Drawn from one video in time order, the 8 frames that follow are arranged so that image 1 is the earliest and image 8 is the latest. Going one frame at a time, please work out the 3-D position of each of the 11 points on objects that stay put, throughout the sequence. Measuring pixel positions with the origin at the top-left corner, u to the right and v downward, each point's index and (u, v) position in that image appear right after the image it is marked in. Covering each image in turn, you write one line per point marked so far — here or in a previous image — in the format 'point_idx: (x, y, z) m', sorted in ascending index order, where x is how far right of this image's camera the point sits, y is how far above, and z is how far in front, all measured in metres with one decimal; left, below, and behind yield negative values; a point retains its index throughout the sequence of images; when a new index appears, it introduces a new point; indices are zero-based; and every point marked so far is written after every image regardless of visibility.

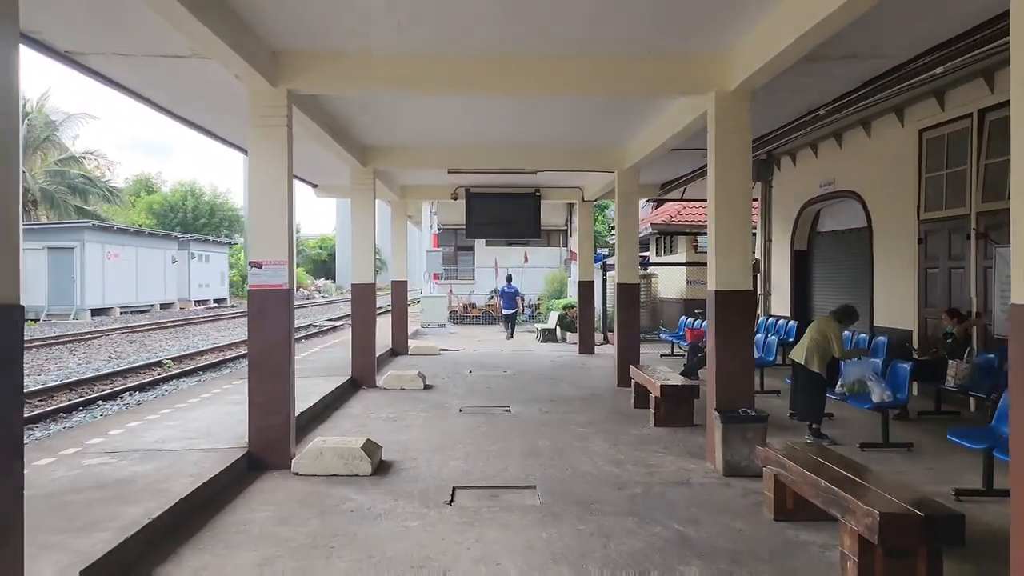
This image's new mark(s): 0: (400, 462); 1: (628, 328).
0: (-0.9, -1.4, +5.8) m
1: (+1.6, -0.6, +9.9) m
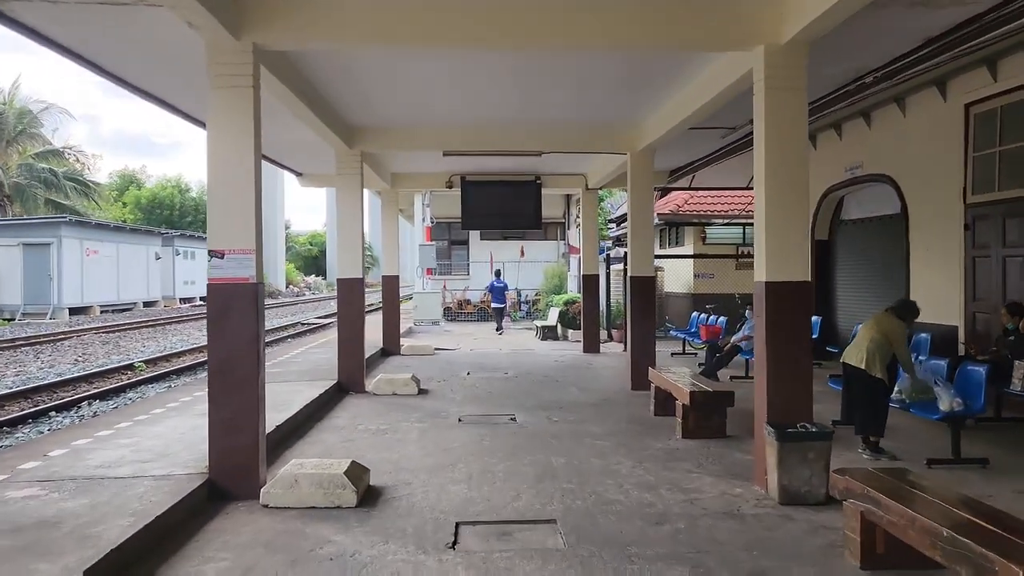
0: (-0.8, -1.4, +4.9) m
1: (+1.7, -0.5, +9.0) m
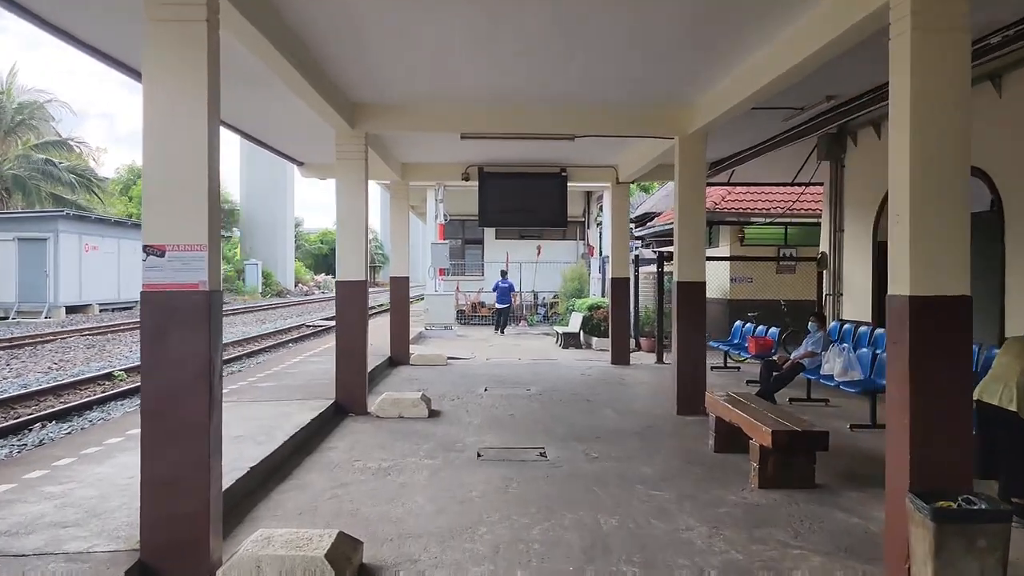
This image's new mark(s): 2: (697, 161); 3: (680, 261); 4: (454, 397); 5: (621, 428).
0: (-0.6, -1.4, +3.6) m
1: (+1.9, -0.6, +7.7) m
2: (+2.1, +1.4, +7.7) m
3: (+1.9, +0.3, +7.7) m
4: (-0.7, -1.3, +8.6) m
5: (+1.1, -1.4, +6.9) m
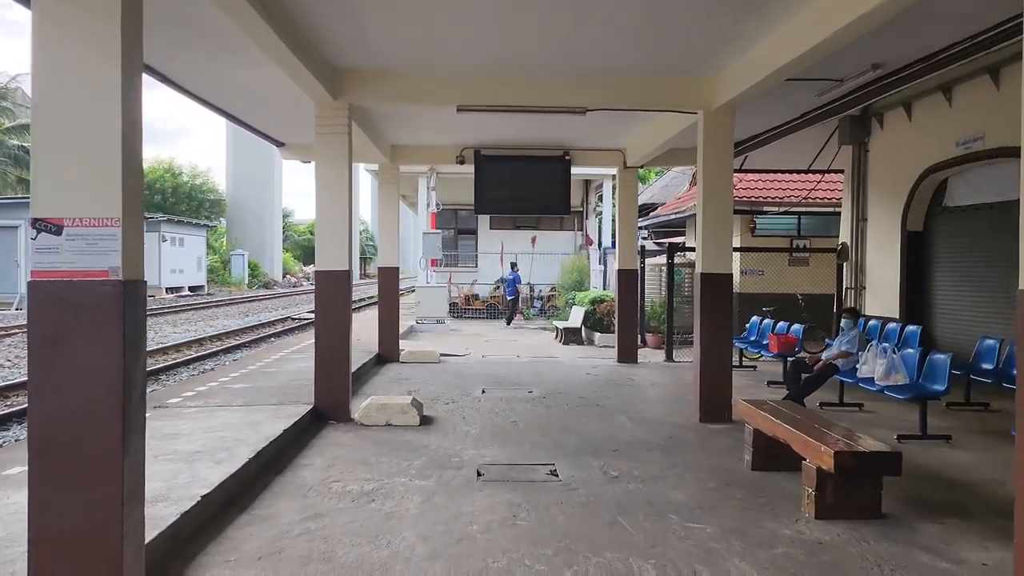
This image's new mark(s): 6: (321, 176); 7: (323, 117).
0: (-0.6, -1.4, +2.7) m
1: (+2.0, -0.5, +6.9) m
2: (+2.1, +1.5, +6.9) m
3: (+1.9, +0.4, +6.9) m
4: (-0.7, -1.2, +7.7) m
5: (+1.1, -1.3, +6.1) m
6: (-1.9, +1.1, +6.8) m
7: (-1.8, +1.7, +6.9) m
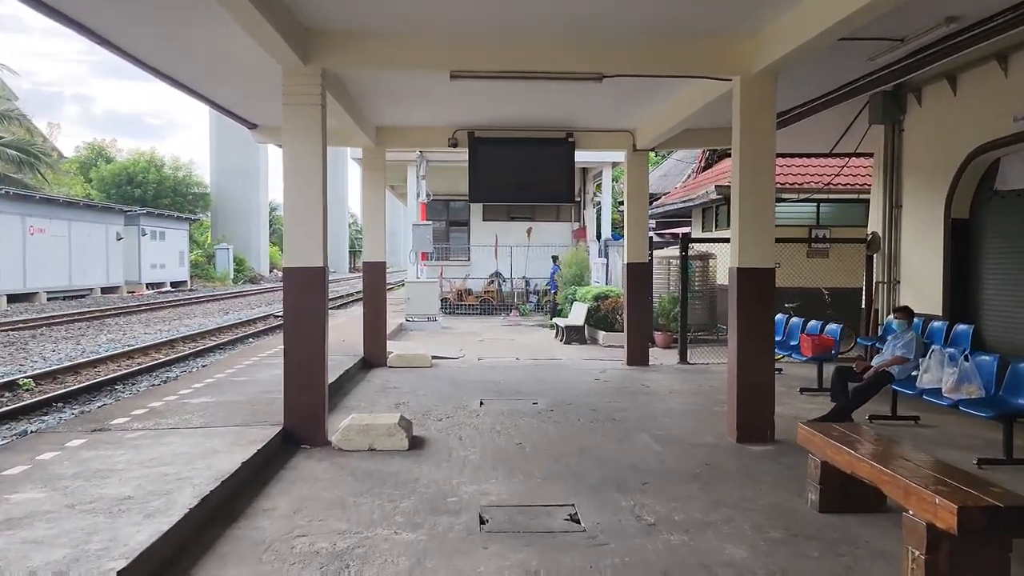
0: (-0.5, -1.4, +1.7) m
1: (+2.0, -0.5, +5.9) m
2: (+2.1, +1.5, +5.9) m
3: (+1.9, +0.4, +5.9) m
4: (-0.7, -1.2, +6.7) m
5: (+1.2, -1.3, +5.1) m
6: (-1.8, +1.1, +5.8) m
7: (-1.8, +1.7, +5.8) m
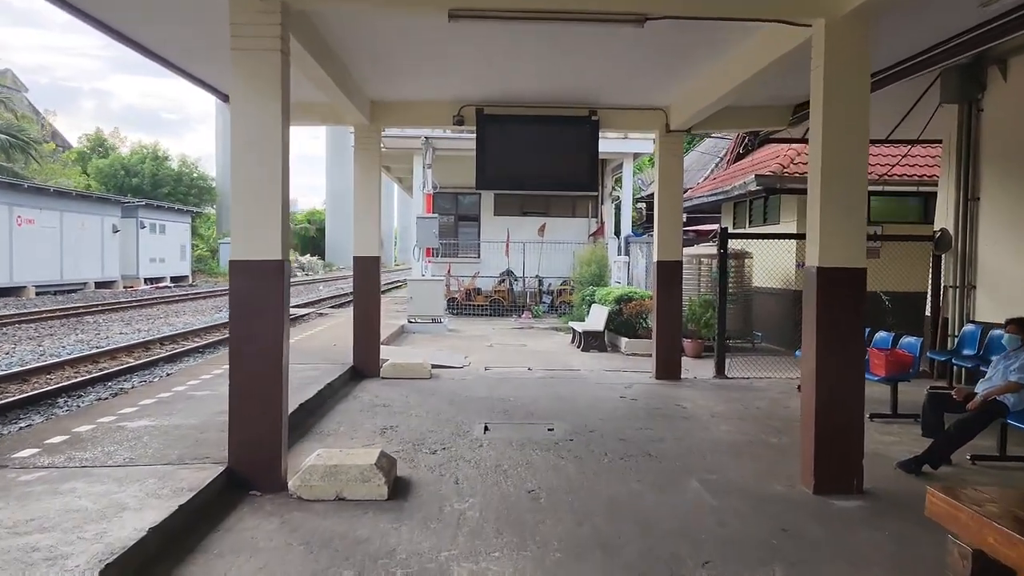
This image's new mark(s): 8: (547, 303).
0: (-0.5, -1.4, +0.4) m
1: (+2.1, -0.6, +4.5) m
2: (+2.2, +1.4, +4.5) m
3: (+2.0, +0.3, +4.5) m
4: (-0.6, -1.2, +5.4) m
5: (+1.2, -1.3, +3.8) m
6: (-1.7, +1.1, +4.5) m
7: (-1.7, +1.7, +4.5) m
8: (+0.9, -0.4, +17.5) m
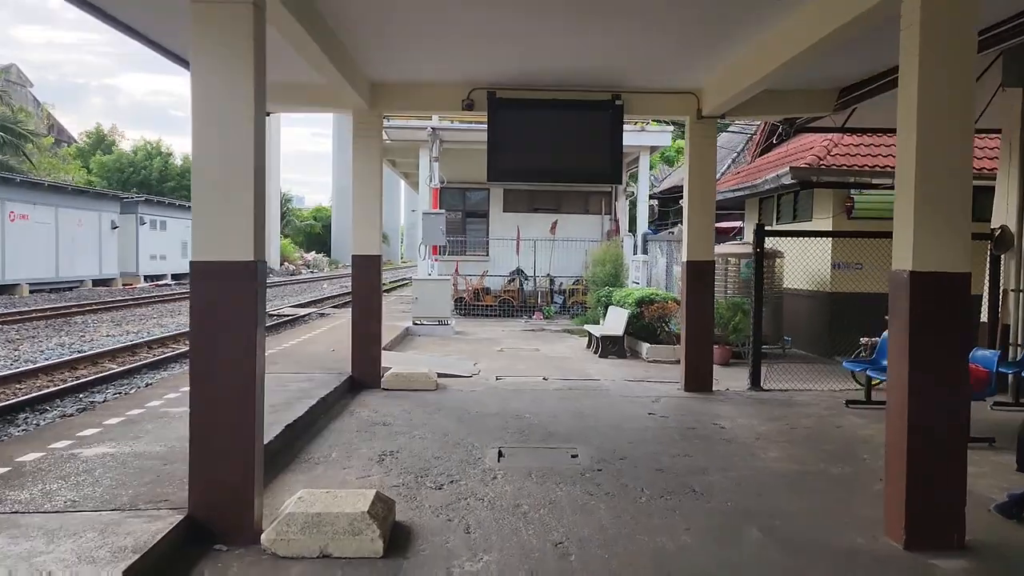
0: (-0.4, -1.5, -0.4) m
1: (+2.2, -0.6, +3.7) m
2: (+2.3, +1.4, +3.7) m
3: (+2.1, +0.3, +3.7) m
4: (-0.5, -1.3, +4.6) m
5: (+1.3, -1.4, +3.0) m
6: (-1.6, +1.0, +3.7) m
7: (-1.6, +1.6, +3.7) m
8: (+1.1, -0.4, +16.7) m
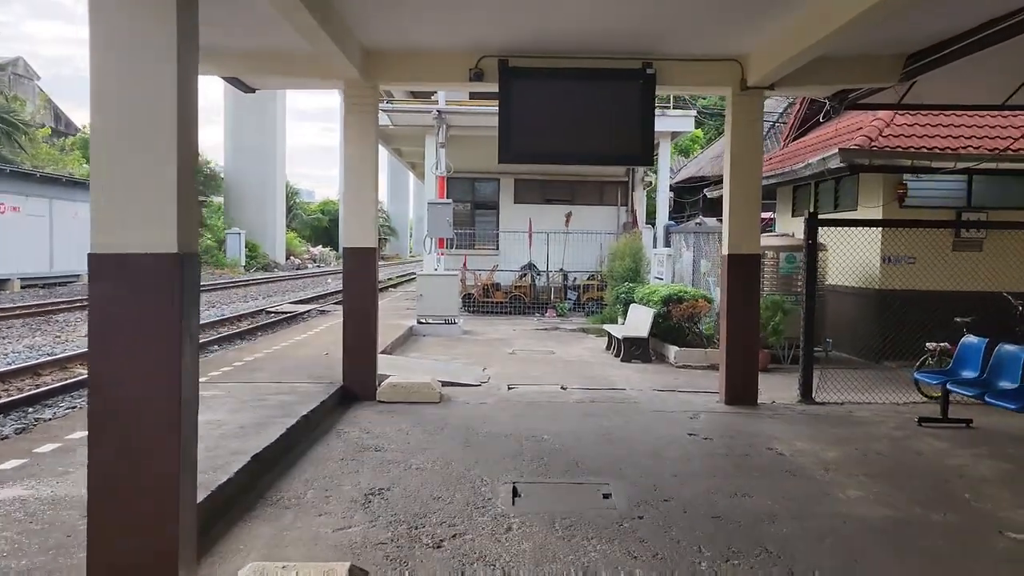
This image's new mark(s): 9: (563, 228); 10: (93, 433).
0: (-0.3, -1.5, -1.4) m
1: (+2.3, -0.6, +2.7) m
2: (+2.4, +1.4, +2.6) m
3: (+2.2, +0.3, +2.6) m
4: (-0.4, -1.3, +3.6) m
5: (+1.4, -1.4, +1.9) m
6: (-1.5, +1.0, +2.7) m
7: (-1.5, +1.6, +2.7) m
8: (+1.4, -0.3, +15.6) m
9: (+1.2, +1.4, +16.1) m
10: (-1.5, -0.6, +2.7) m
